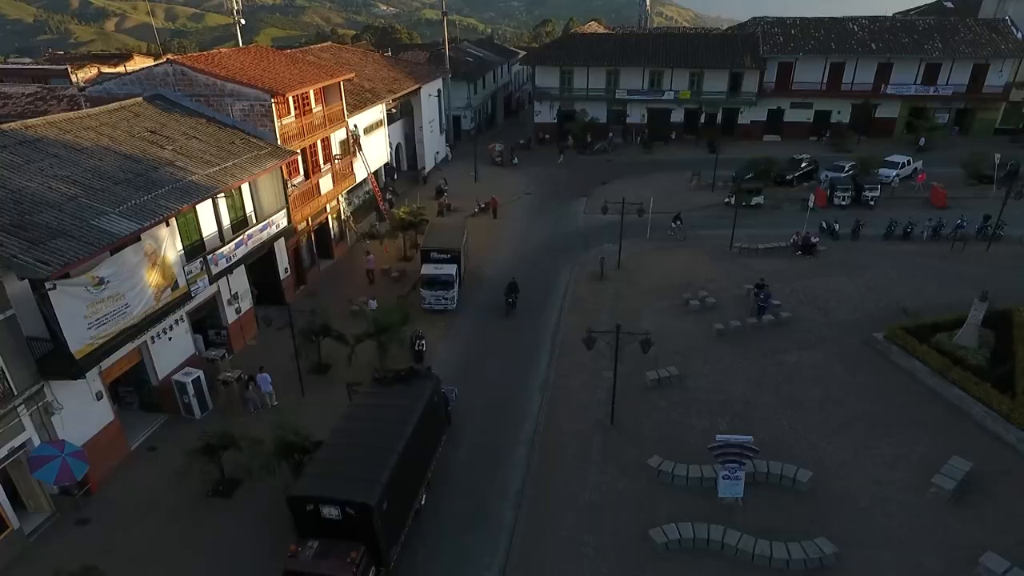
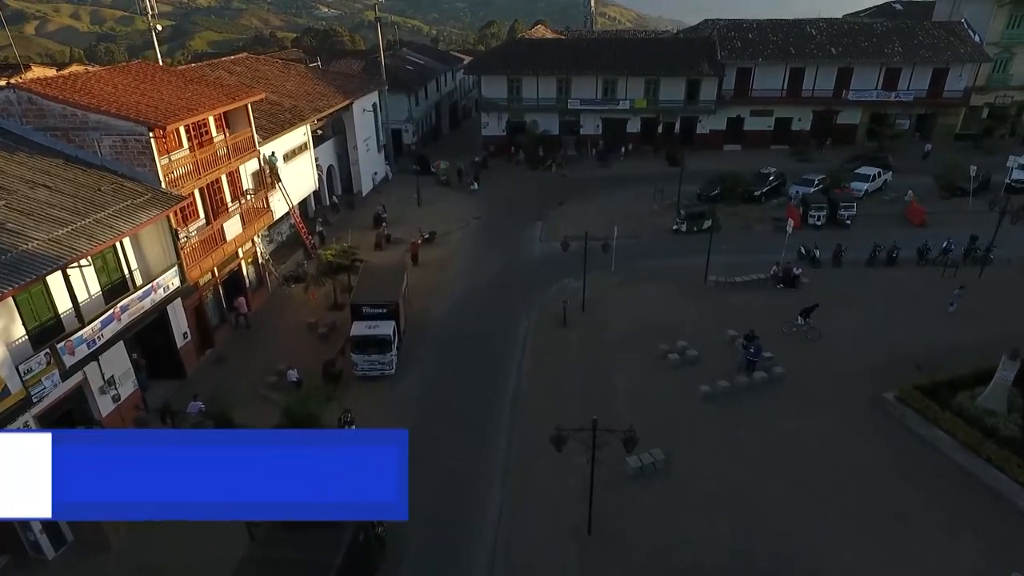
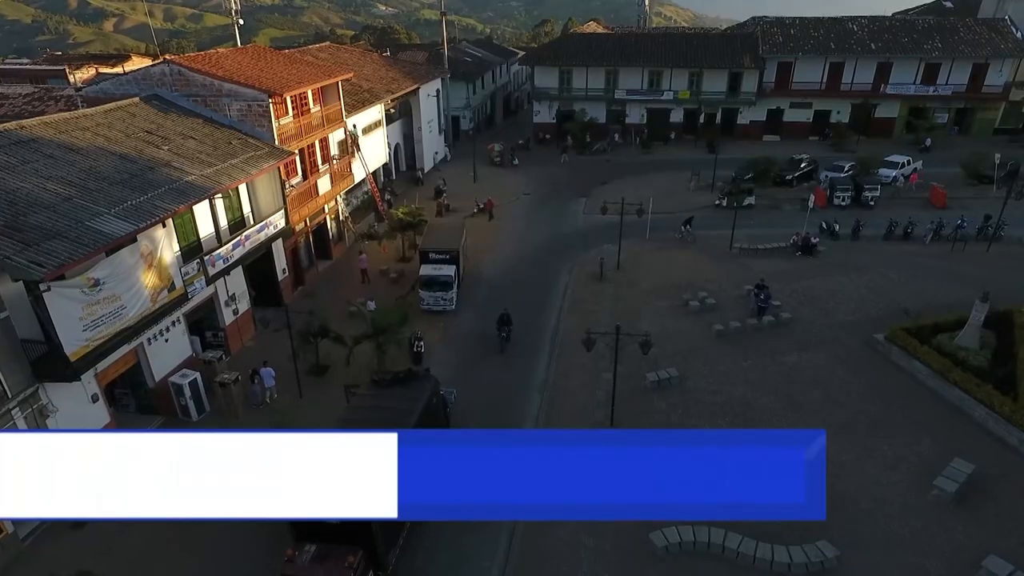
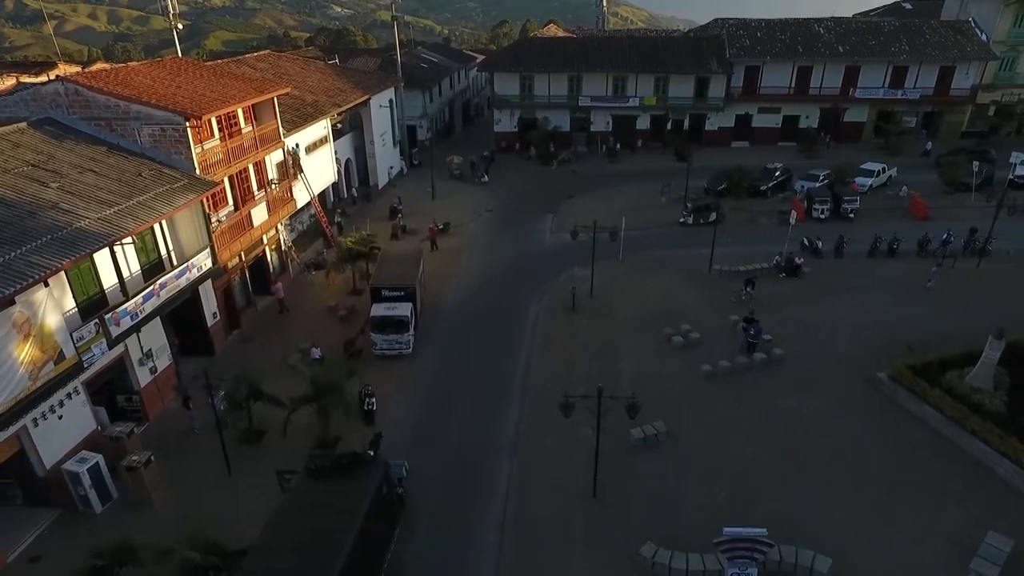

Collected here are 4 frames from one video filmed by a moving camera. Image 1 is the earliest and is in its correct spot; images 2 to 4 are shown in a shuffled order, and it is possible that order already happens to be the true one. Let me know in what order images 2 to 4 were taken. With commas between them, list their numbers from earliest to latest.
3, 4, 2
